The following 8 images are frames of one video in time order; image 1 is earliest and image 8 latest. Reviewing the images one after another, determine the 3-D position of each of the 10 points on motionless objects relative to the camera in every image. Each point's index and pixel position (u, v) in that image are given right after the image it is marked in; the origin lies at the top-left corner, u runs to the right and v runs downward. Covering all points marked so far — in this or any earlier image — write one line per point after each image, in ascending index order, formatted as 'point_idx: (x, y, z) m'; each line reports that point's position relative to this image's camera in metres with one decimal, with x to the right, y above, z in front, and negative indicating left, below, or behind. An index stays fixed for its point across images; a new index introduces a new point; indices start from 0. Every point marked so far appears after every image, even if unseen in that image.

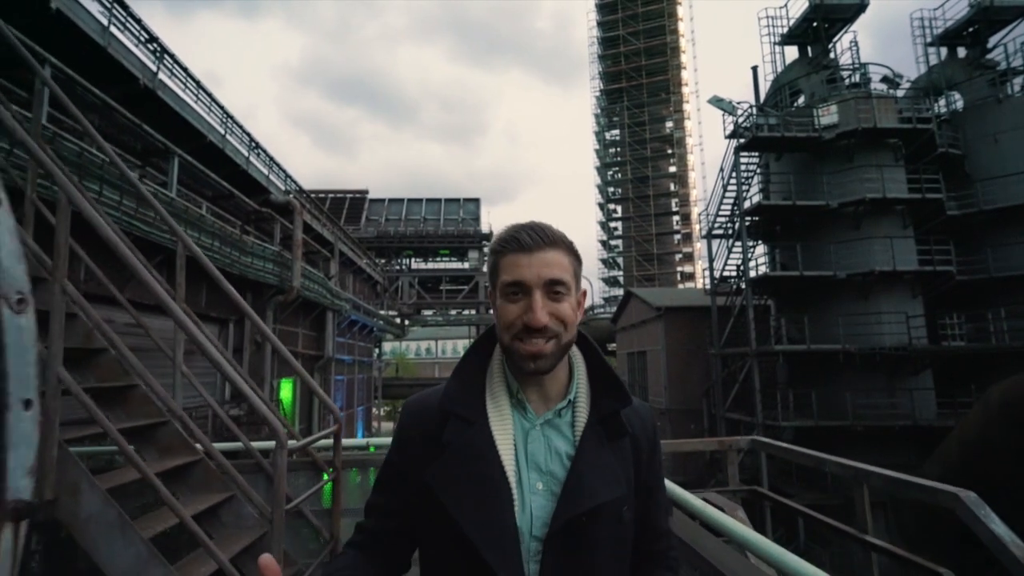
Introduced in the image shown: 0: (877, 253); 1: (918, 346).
0: (+12.1, +1.1, +16.6) m
1: (+12.4, -1.8, +15.3) m
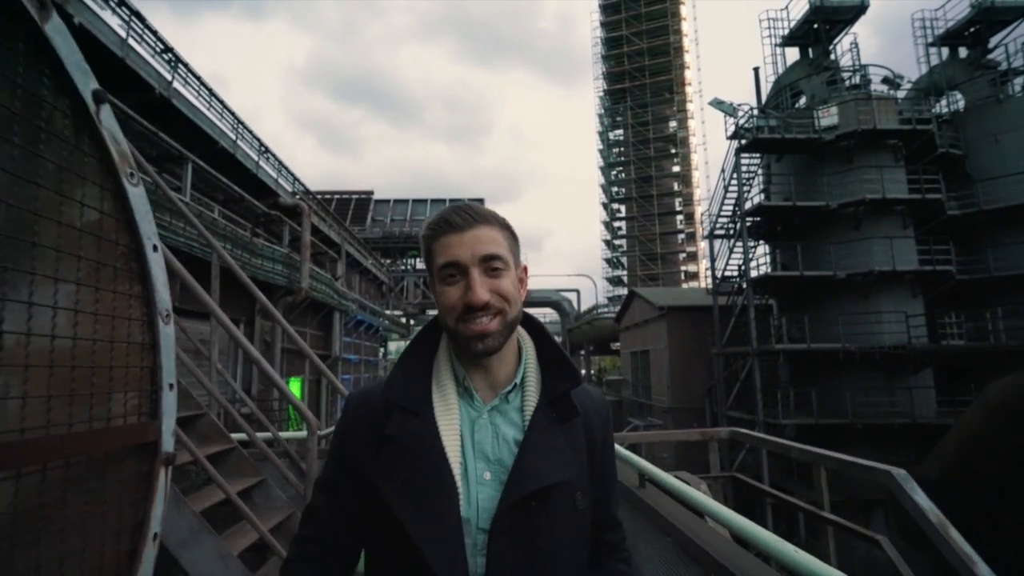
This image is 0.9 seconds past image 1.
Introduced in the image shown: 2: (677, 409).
0: (+12.2, +1.1, +16.8) m
1: (+12.5, -1.7, +15.5) m
2: (+6.5, -4.7, +19.7) m
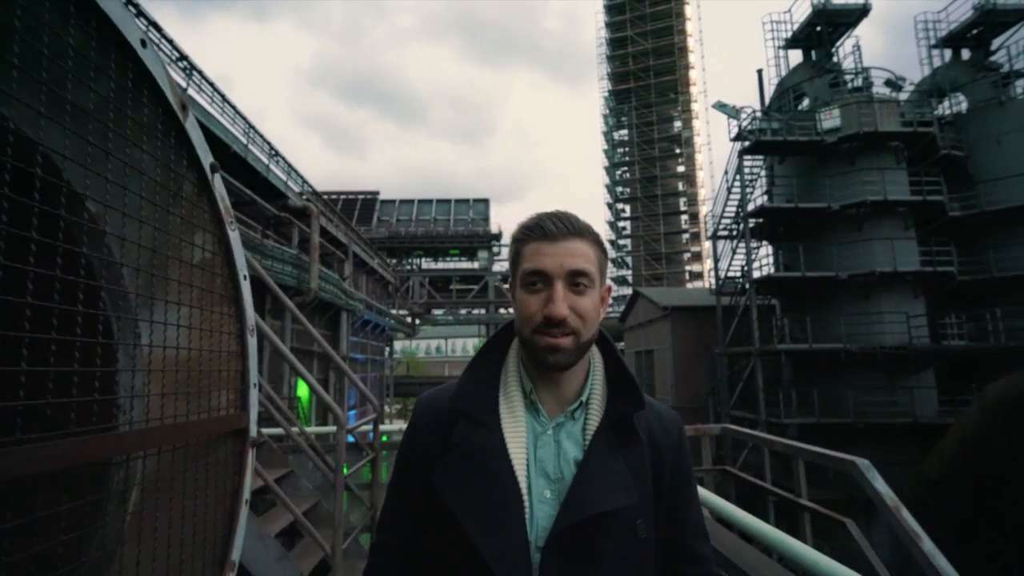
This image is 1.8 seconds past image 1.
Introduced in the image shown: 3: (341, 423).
0: (+12.4, +1.1, +17.0) m
1: (+12.7, -1.8, +15.6) m
2: (+6.7, -4.7, +19.9) m
3: (-1.1, -0.9, +3.3) m
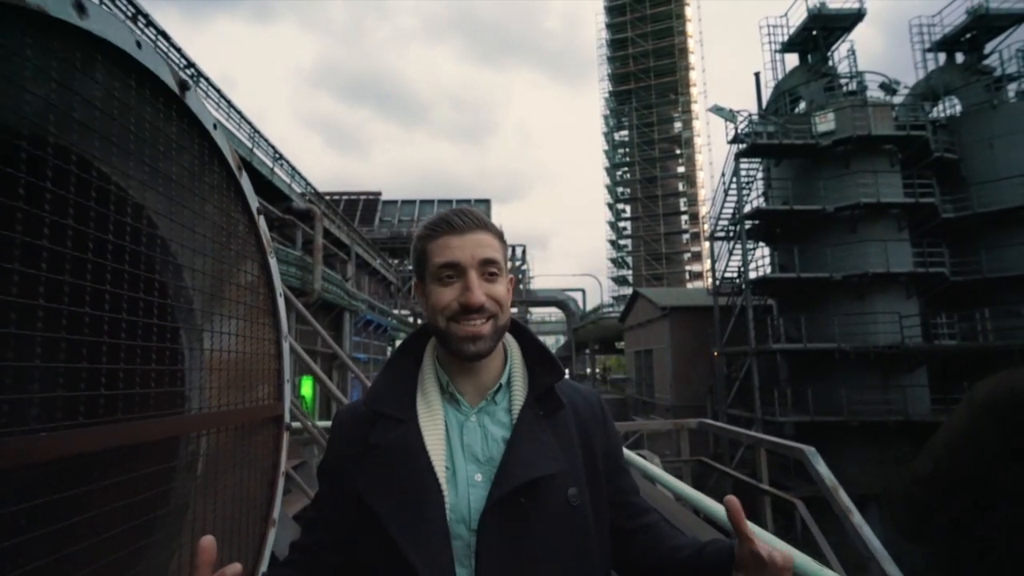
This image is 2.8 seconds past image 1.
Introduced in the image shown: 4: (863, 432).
0: (+12.4, +1.1, +17.2) m
1: (+12.7, -1.8, +15.9) m
2: (+6.7, -4.8, +20.2) m
3: (-1.2, -0.9, +3.6) m
4: (+11.9, -4.9, +16.9) m
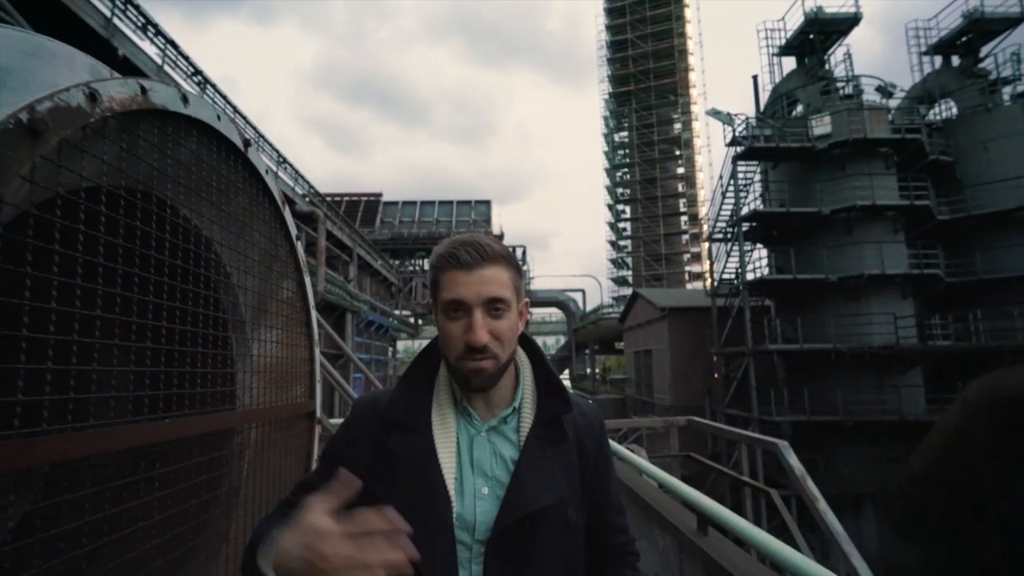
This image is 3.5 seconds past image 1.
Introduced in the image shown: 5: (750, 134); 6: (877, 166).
0: (+12.4, +1.0, +17.5) m
1: (+12.7, -1.8, +16.1) m
2: (+6.7, -4.8, +20.5) m
3: (-1.2, -1.0, +3.9) m
4: (+11.9, -4.9, +17.1) m
5: (+8.7, +5.7, +18.4) m
6: (+13.2, +4.4, +18.1) m
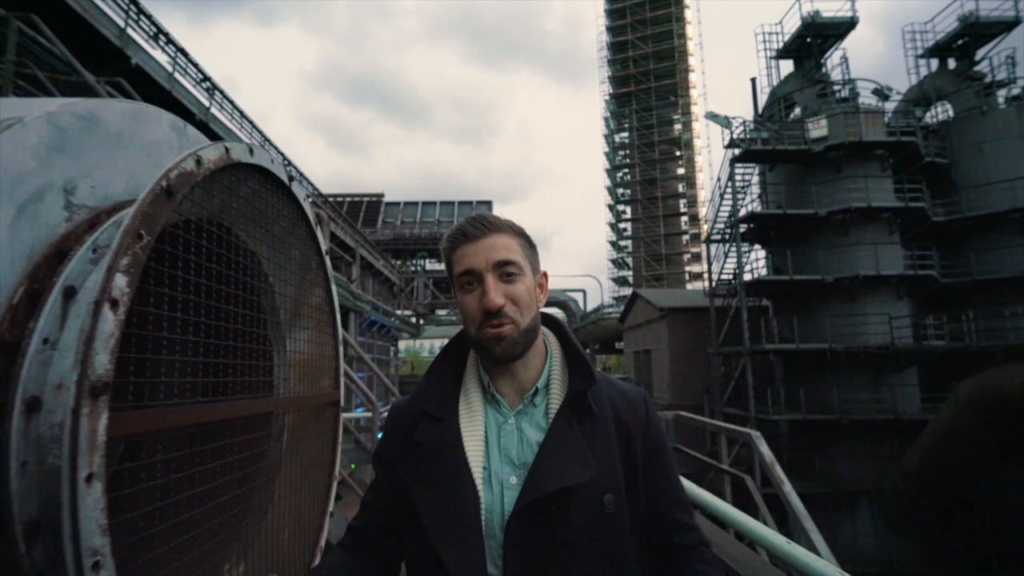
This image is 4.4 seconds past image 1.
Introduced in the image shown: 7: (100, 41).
0: (+12.4, +1.0, +17.7) m
1: (+12.7, -1.9, +16.4) m
2: (+6.8, -4.8, +20.7) m
3: (-1.2, -1.0, +4.2) m
4: (+11.9, -5.0, +17.4) m
5: (+8.8, +5.6, +18.7) m
6: (+13.2, +4.4, +18.3) m
7: (-7.3, +4.4, +8.9) m
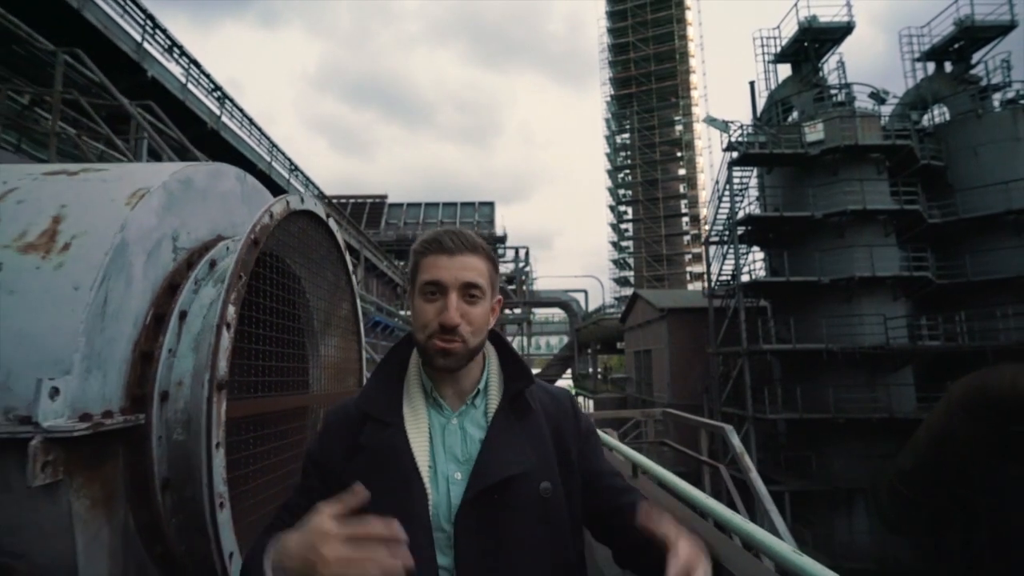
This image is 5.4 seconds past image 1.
0: (+12.5, +1.0, +18.0) m
1: (+12.8, -1.9, +16.7) m
2: (+6.9, -4.9, +21.1) m
3: (-1.2, -1.1, +4.5) m
4: (+12.0, -5.0, +17.7) m
5: (+8.8, +5.6, +19.0) m
6: (+13.2, +4.3, +18.6) m
7: (-7.3, +4.3, +9.3) m
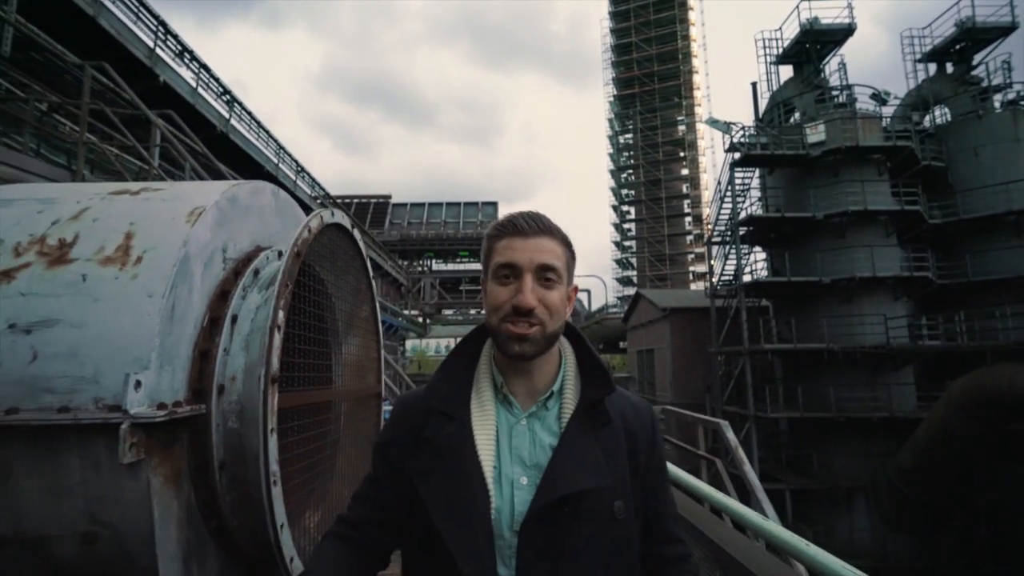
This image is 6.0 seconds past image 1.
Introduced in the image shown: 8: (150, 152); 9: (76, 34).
0: (+12.6, +1.0, +18.2) m
1: (+12.9, -1.9, +16.8) m
2: (+7.0, -4.9, +21.2) m
3: (-1.1, -1.1, +4.7) m
4: (+12.1, -5.0, +17.8) m
5: (+8.9, +5.6, +19.2) m
6: (+13.4, +4.3, +18.7) m
7: (-7.2, +4.3, +9.5) m
8: (-3.9, +1.5, +5.4) m
9: (-7.5, +4.4, +8.7) m
